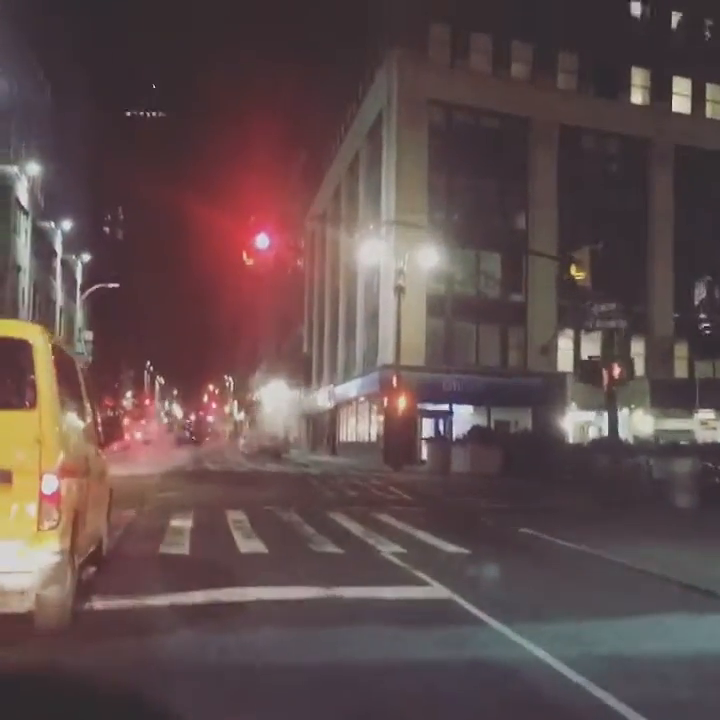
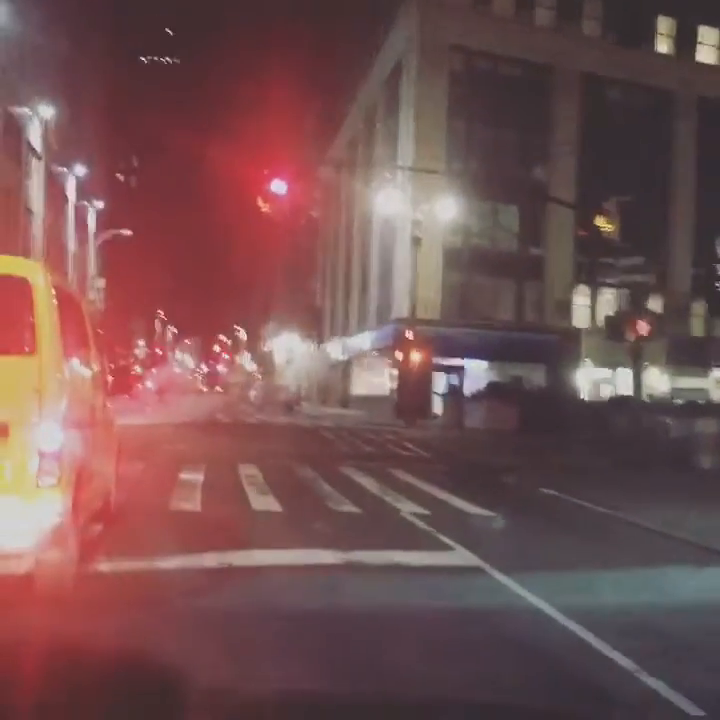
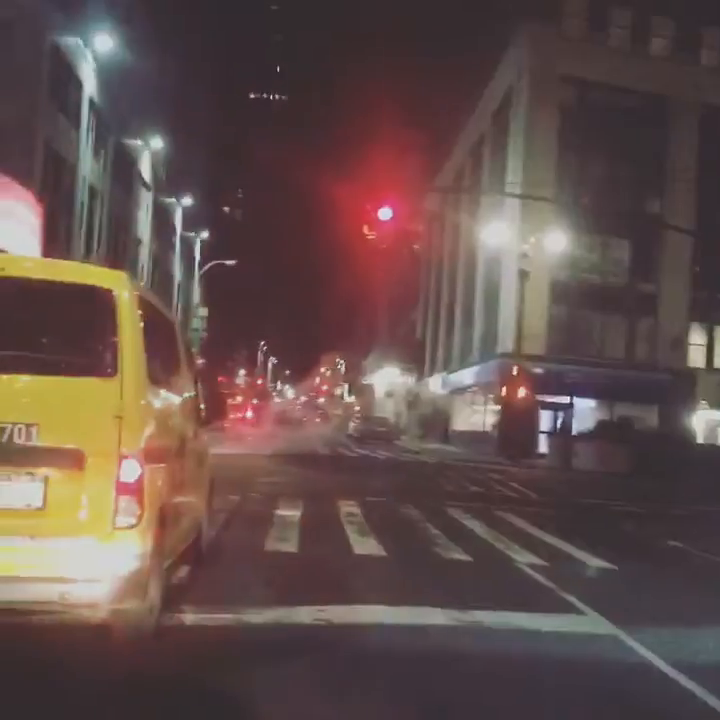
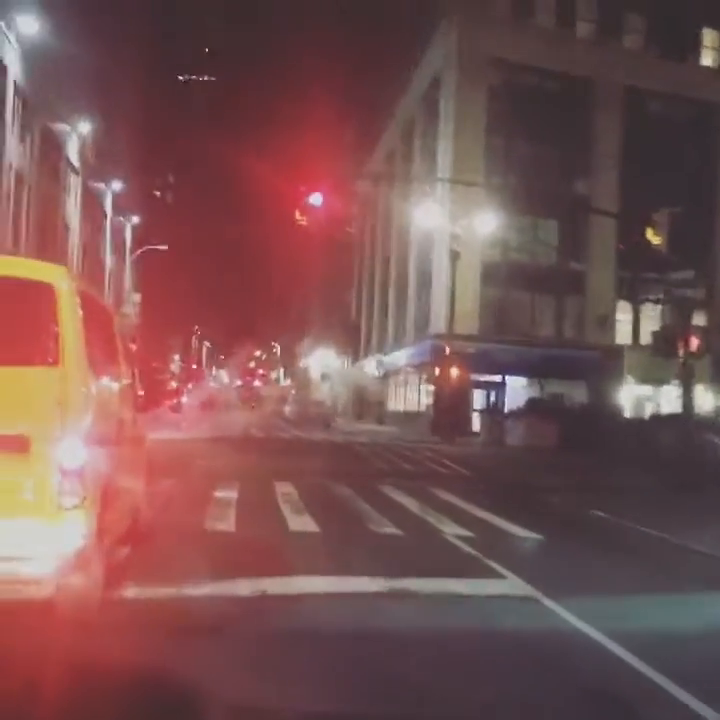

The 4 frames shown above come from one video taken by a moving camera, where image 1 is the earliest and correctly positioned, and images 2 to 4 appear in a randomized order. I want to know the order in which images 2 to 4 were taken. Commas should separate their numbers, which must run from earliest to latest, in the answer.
2, 4, 3
